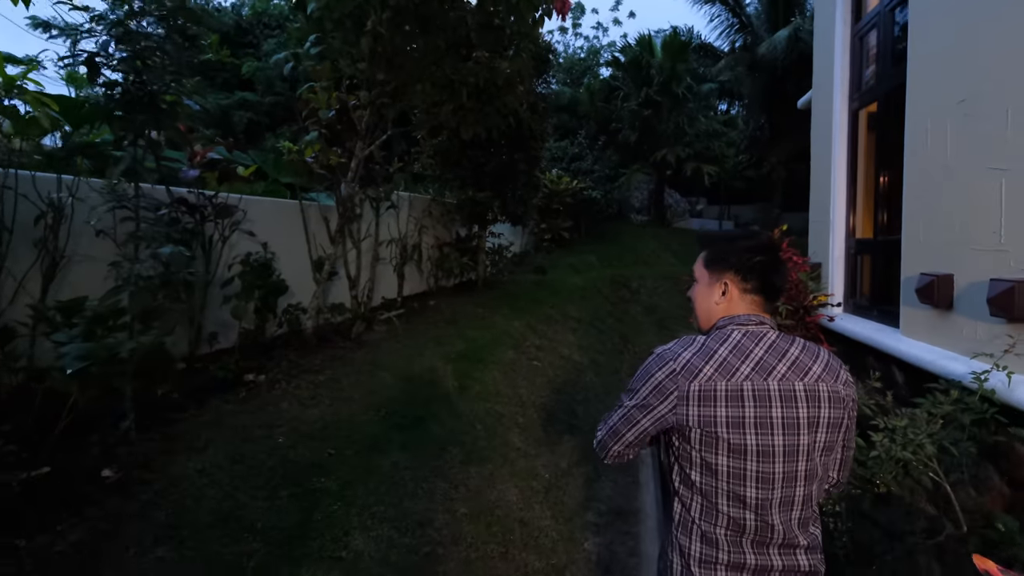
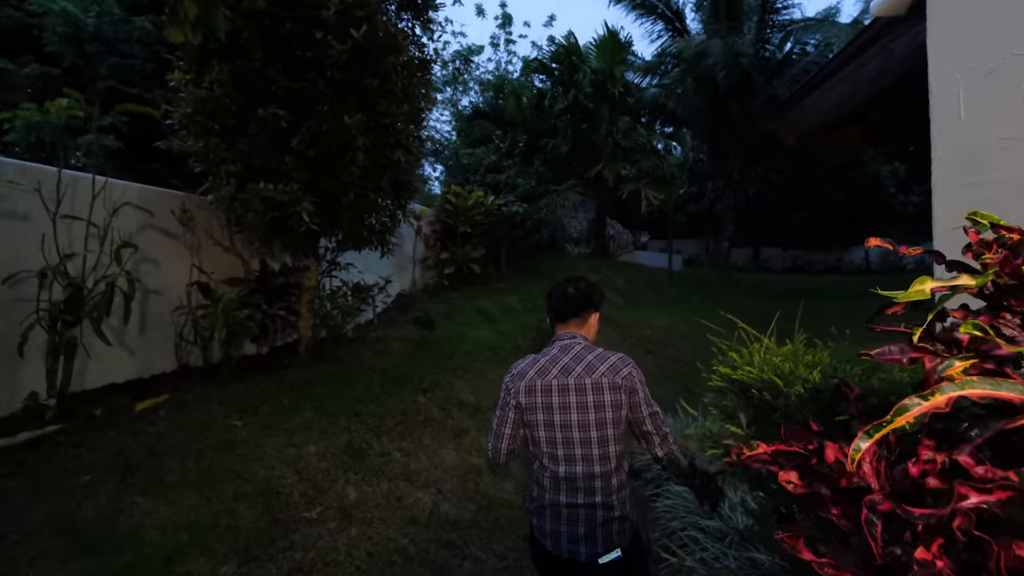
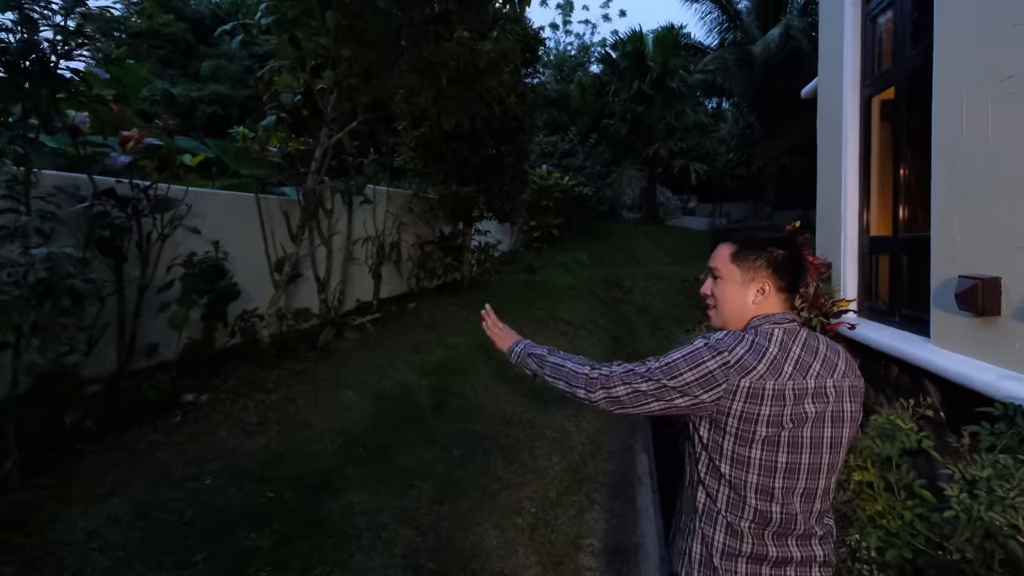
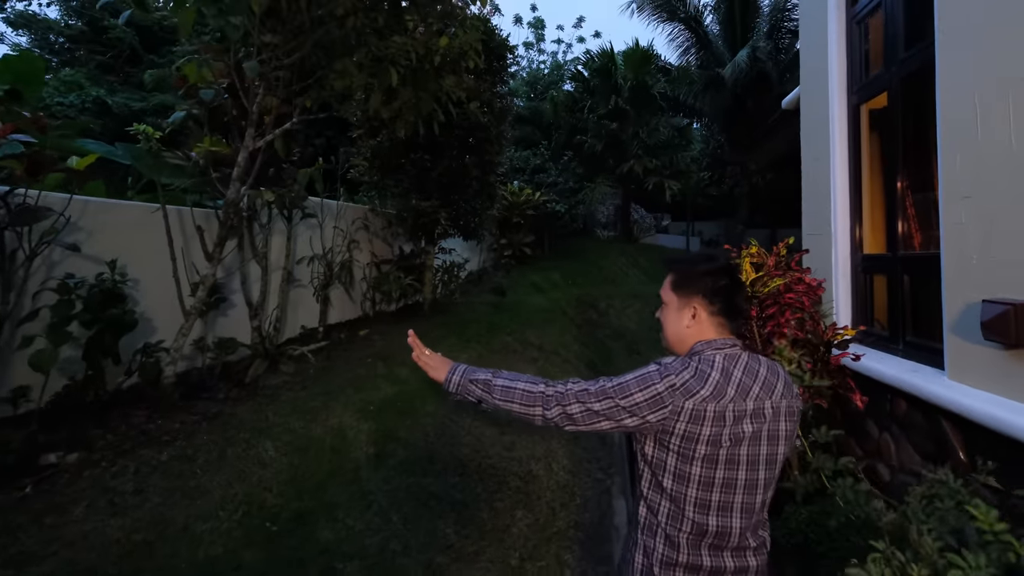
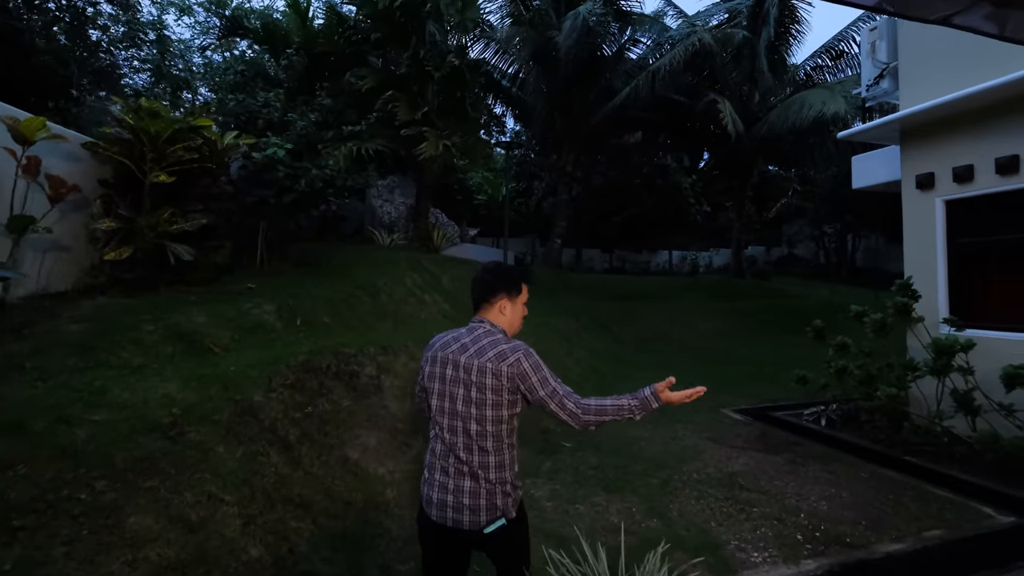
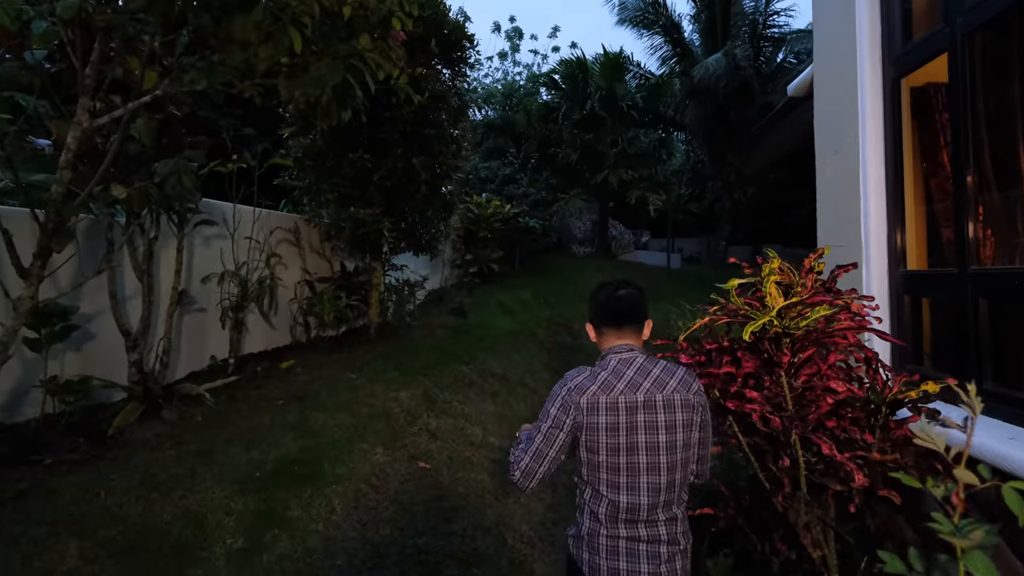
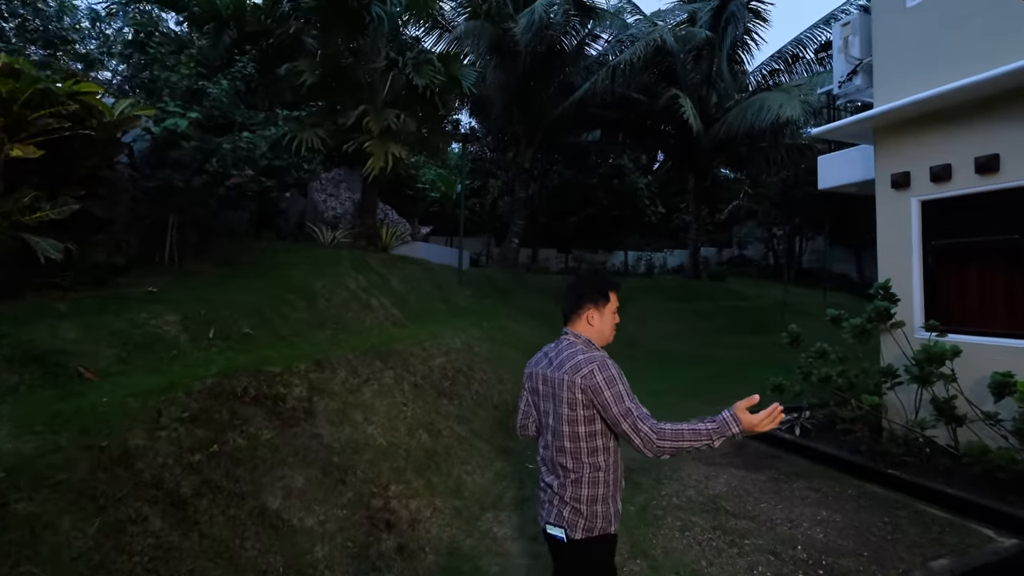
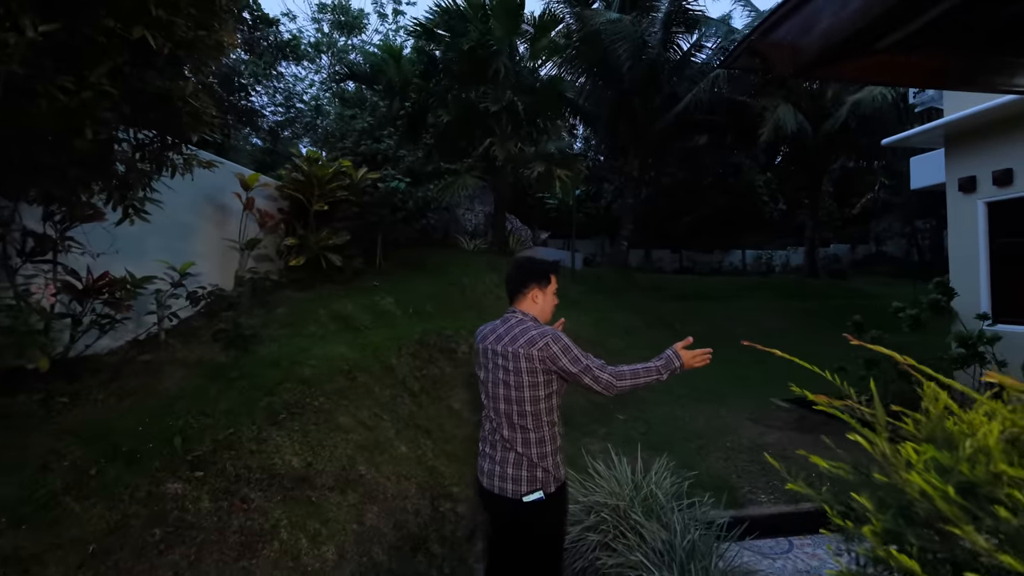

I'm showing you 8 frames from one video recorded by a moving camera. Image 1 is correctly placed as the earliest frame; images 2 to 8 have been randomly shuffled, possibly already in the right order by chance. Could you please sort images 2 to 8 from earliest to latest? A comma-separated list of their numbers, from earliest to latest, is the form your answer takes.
3, 4, 6, 2, 8, 5, 7
